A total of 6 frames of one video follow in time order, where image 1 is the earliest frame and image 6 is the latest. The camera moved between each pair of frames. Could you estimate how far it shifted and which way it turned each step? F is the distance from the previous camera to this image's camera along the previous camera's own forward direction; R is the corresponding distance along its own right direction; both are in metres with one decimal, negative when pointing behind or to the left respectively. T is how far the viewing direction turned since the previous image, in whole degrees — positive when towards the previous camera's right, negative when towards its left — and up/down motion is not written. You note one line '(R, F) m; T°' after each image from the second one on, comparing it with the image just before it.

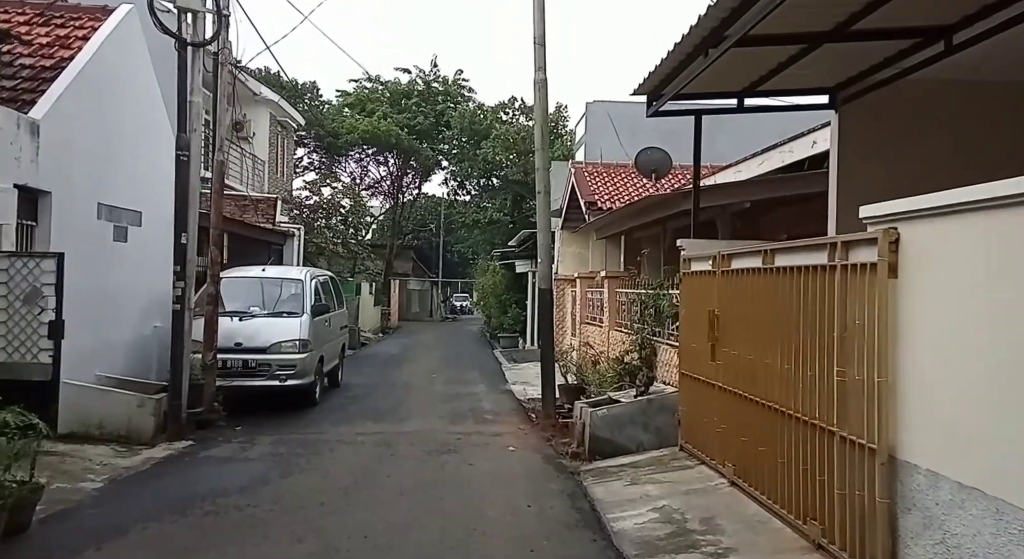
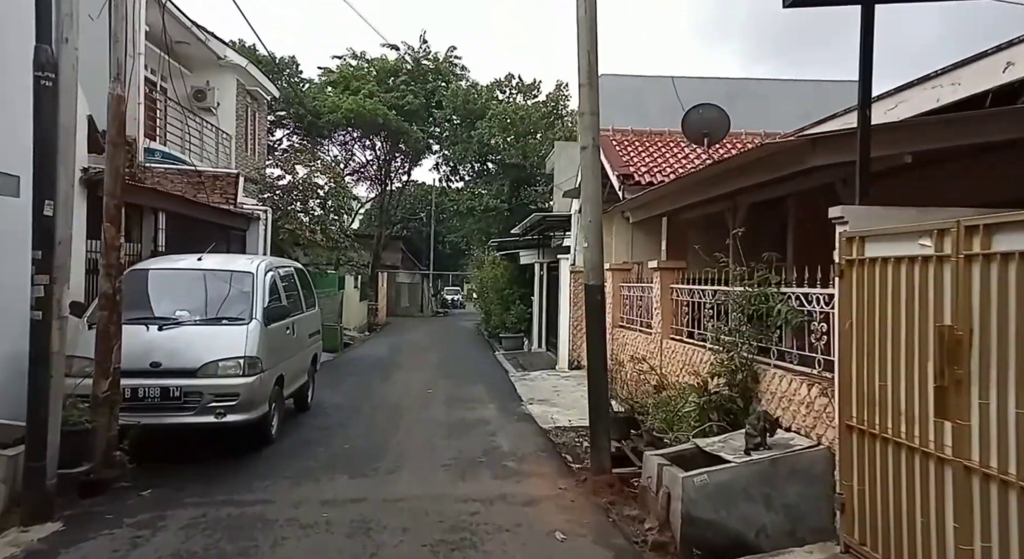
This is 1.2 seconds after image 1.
(-0.4, +2.6) m; +1°
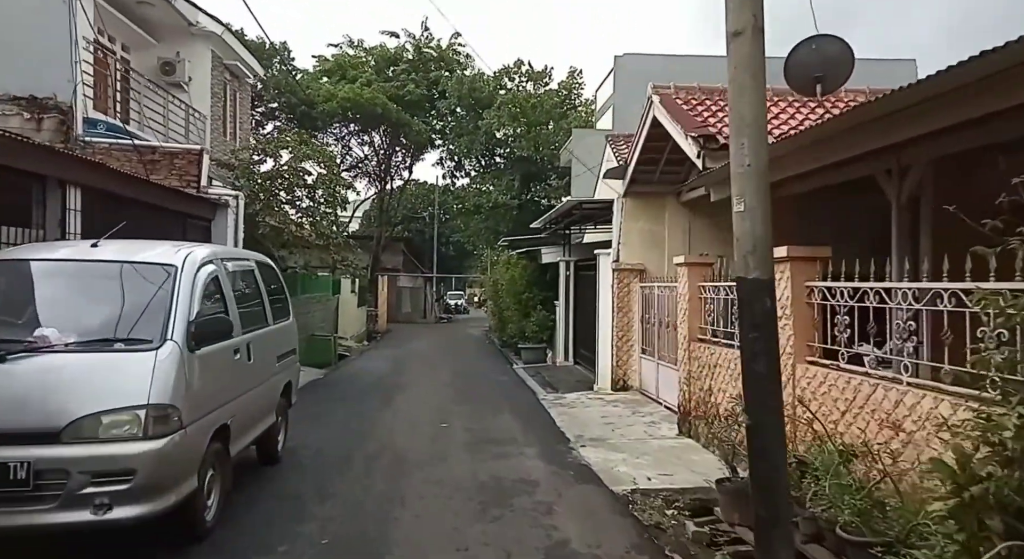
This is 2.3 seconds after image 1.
(-0.5, +2.7) m; 0°
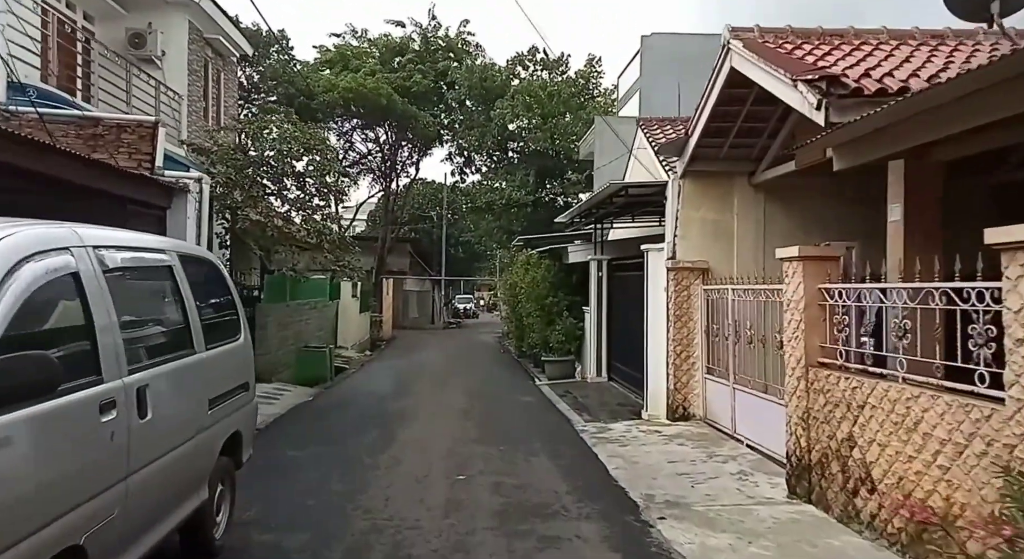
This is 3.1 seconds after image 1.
(-0.3, +2.2) m; -1°
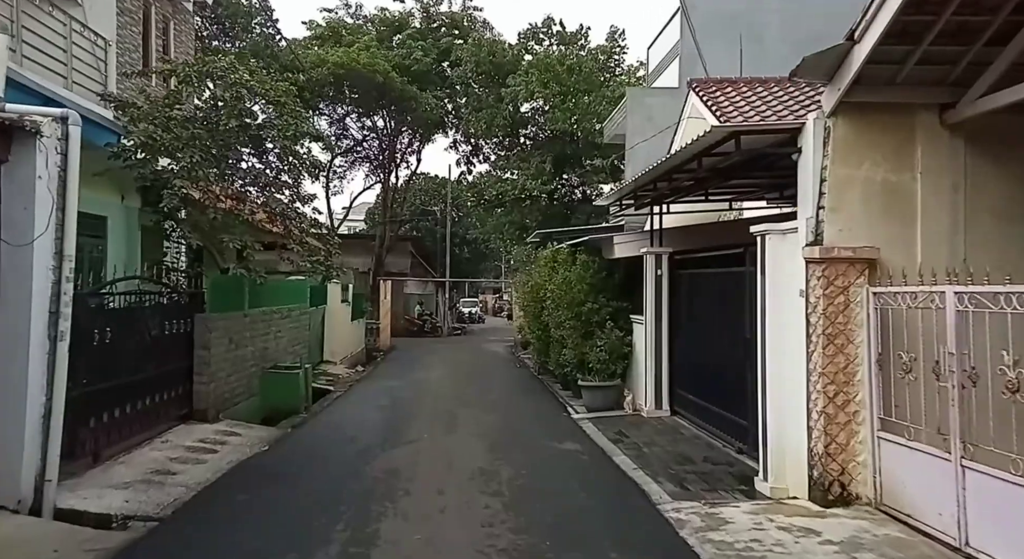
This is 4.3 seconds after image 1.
(-0.4, +3.4) m; 0°
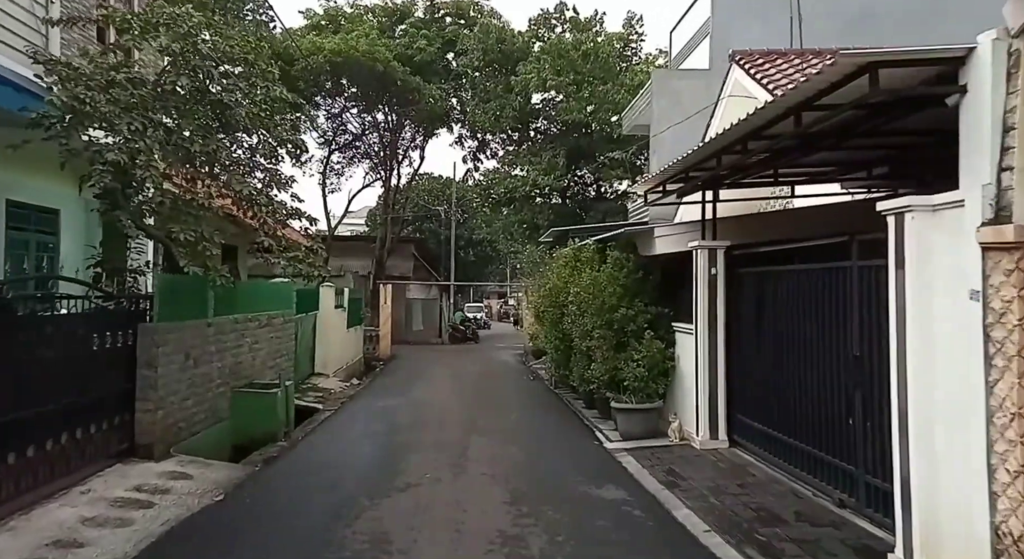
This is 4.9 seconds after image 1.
(-0.2, +1.8) m; 0°
